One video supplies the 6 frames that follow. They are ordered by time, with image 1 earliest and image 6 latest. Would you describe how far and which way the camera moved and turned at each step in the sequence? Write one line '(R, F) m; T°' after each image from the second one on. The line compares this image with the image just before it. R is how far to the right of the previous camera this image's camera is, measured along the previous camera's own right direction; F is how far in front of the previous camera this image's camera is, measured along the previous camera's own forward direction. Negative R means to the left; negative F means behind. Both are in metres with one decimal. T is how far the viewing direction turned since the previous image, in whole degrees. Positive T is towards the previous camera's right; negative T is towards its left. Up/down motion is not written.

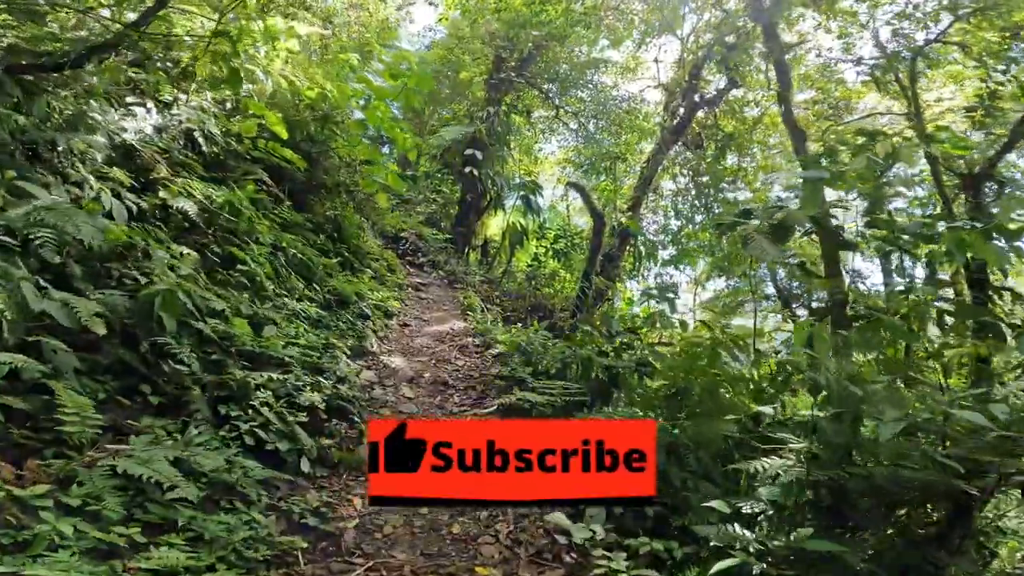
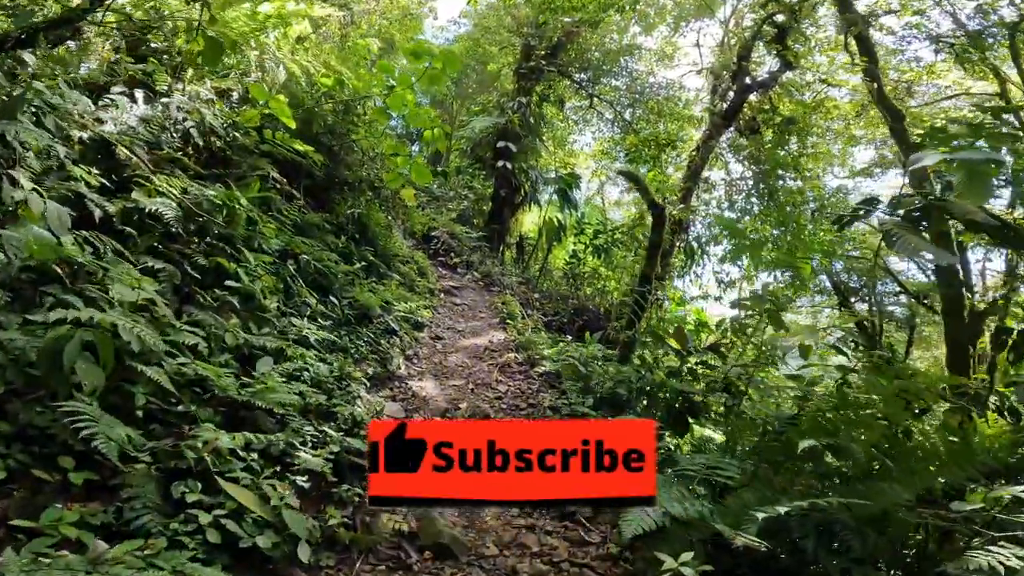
(-0.1, +0.8) m; -3°
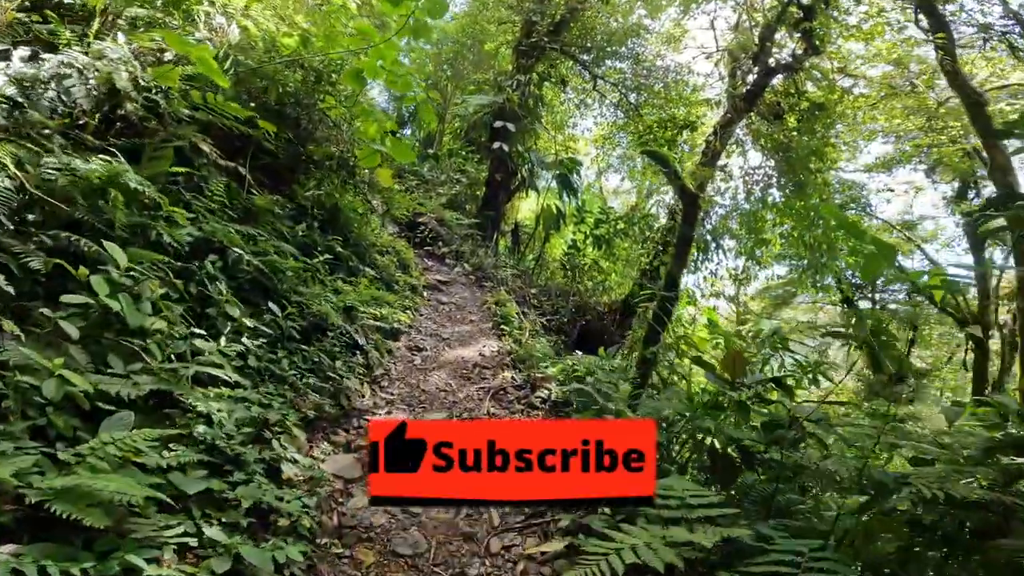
(0.0, +0.9) m; +1°
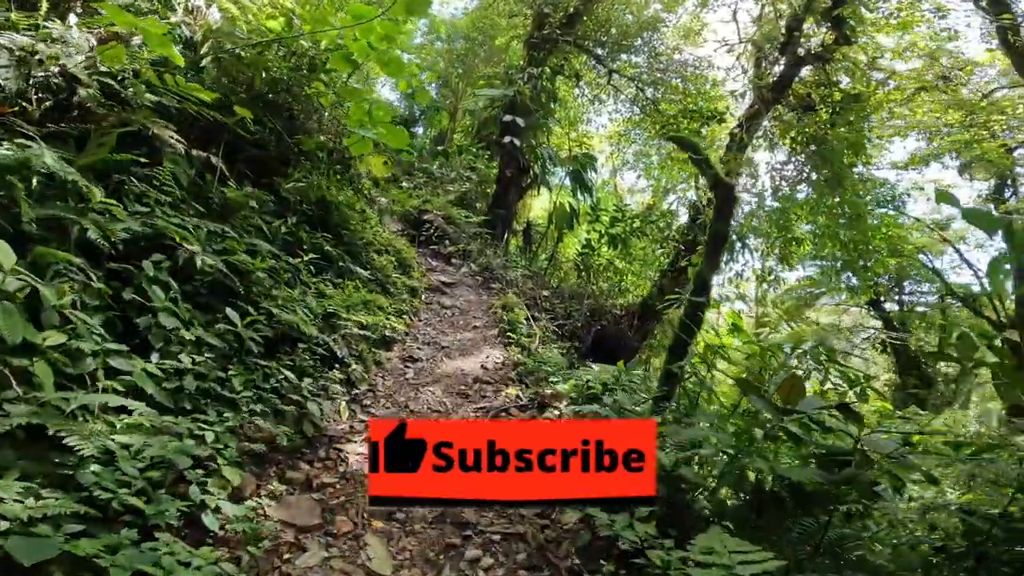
(0.0, +0.5) m; -1°
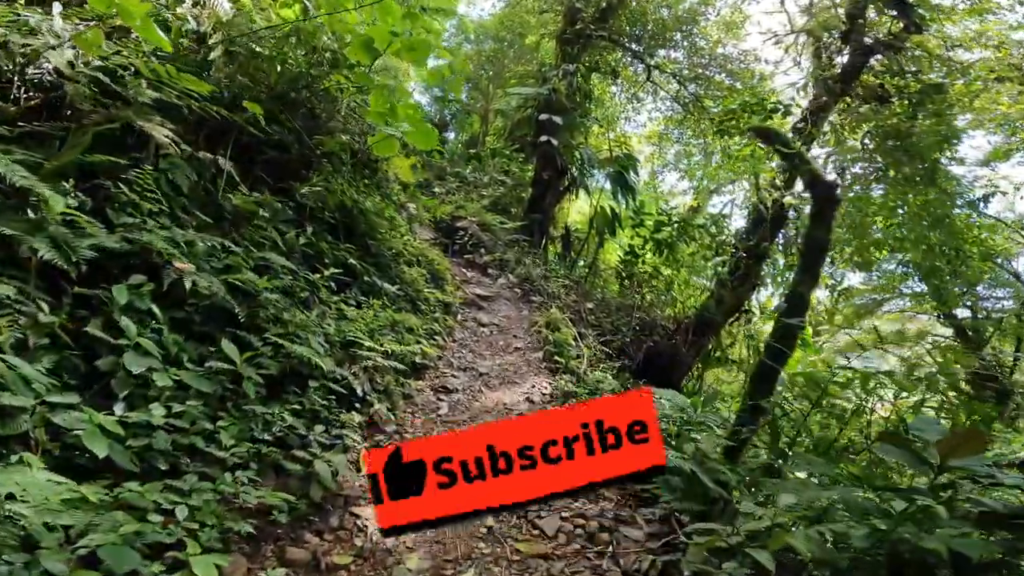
(-0.1, +0.5) m; -3°
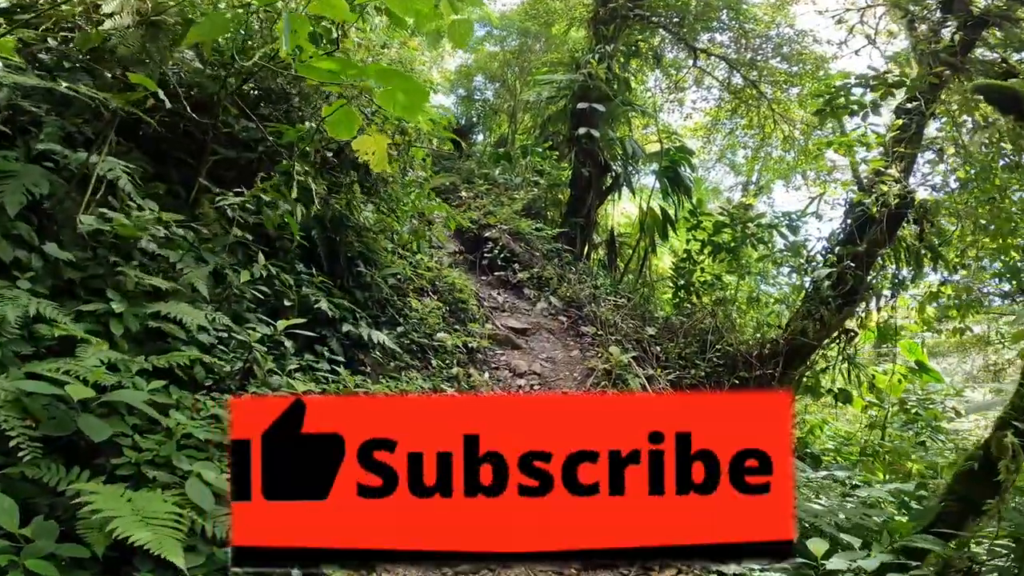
(-0.1, +1.2) m; -4°
